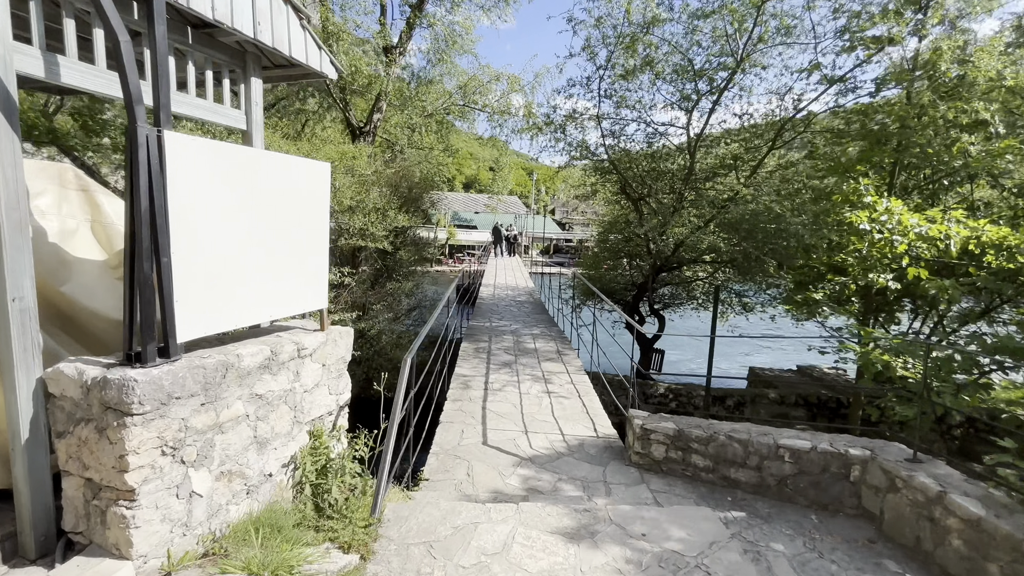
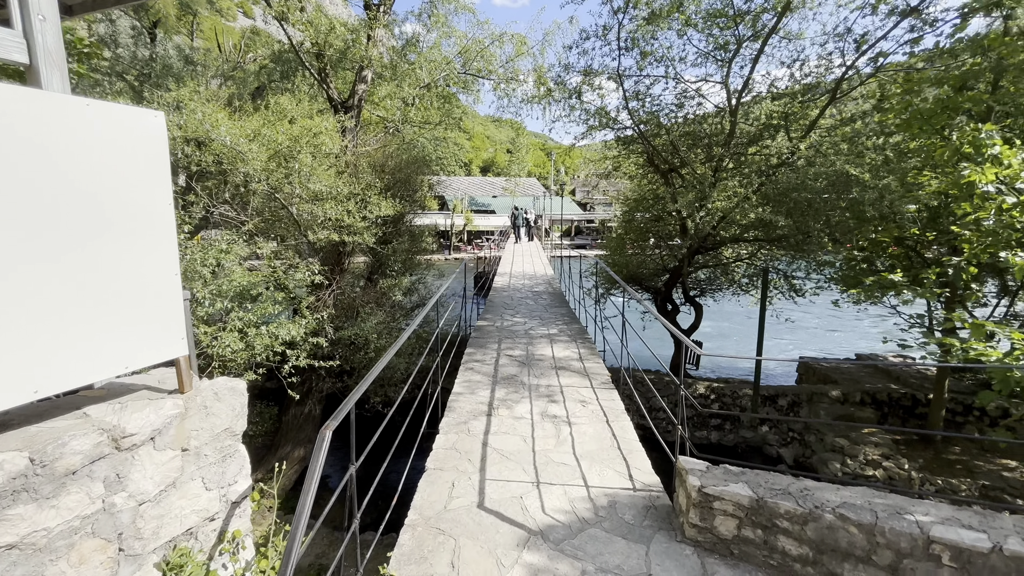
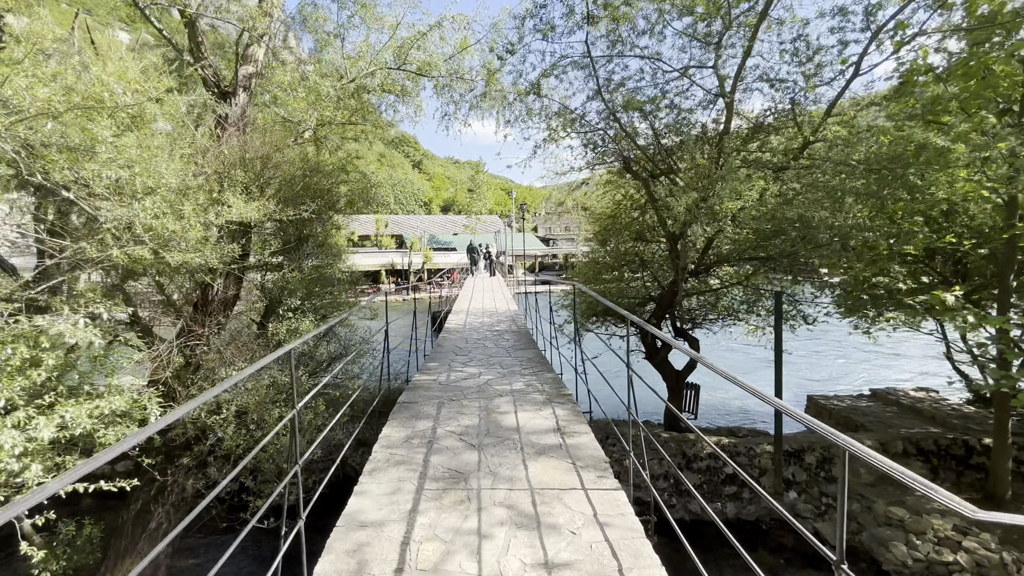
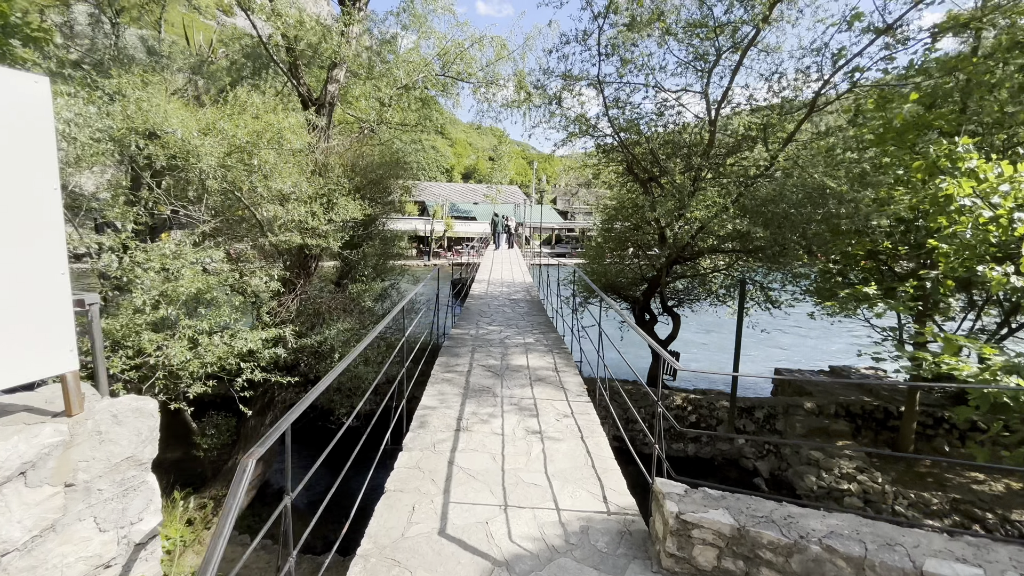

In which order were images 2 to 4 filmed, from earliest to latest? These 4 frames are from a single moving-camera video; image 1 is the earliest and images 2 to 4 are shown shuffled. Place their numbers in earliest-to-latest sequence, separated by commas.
2, 4, 3
